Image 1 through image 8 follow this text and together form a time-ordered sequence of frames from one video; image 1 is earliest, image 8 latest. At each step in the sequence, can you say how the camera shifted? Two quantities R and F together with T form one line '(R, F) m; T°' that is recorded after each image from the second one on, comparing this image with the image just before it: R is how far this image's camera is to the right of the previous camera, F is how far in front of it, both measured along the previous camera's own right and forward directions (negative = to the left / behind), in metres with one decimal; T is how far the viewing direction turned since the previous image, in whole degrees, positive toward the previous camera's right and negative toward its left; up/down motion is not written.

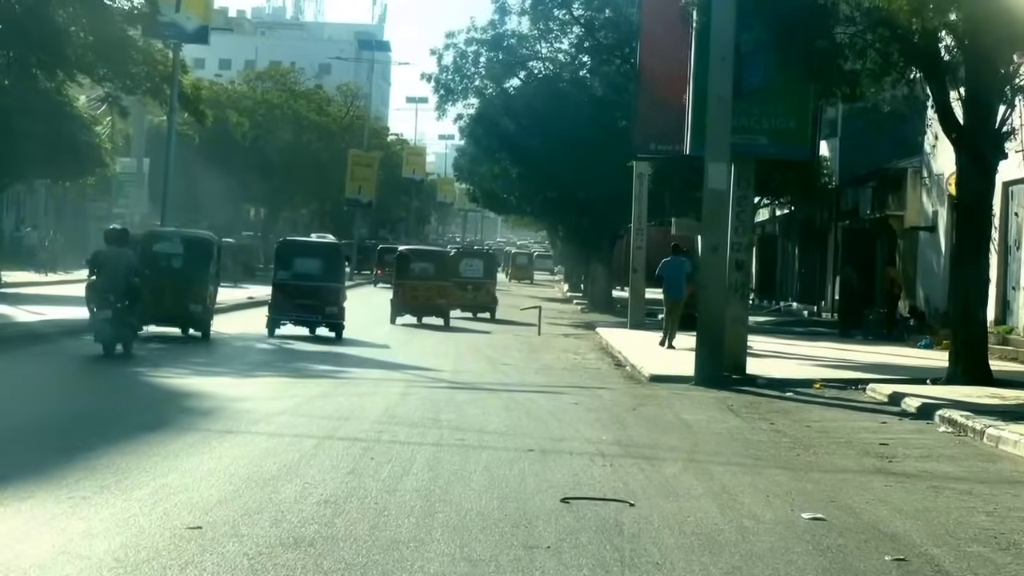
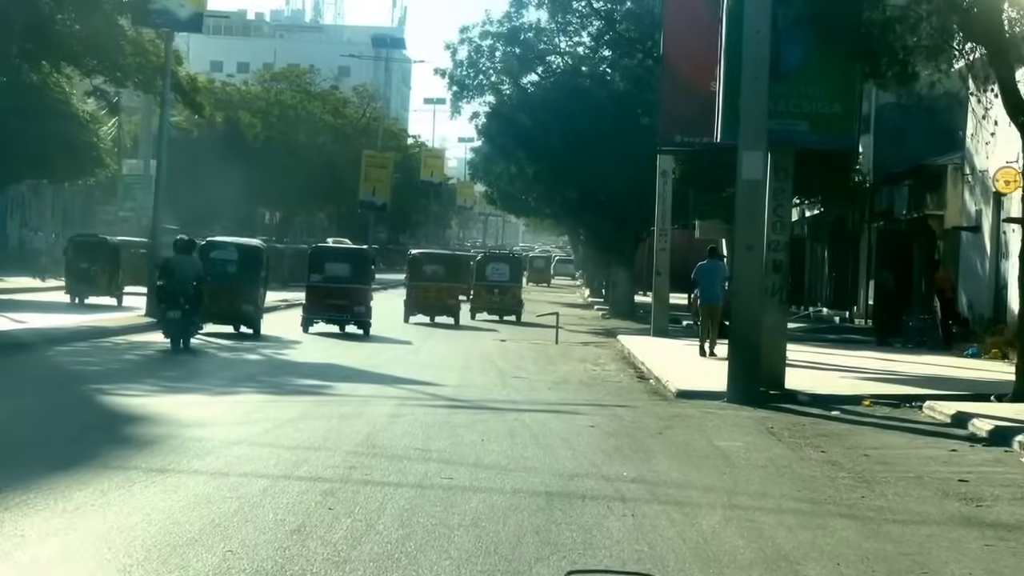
(+0.1, +2.2) m; -1°
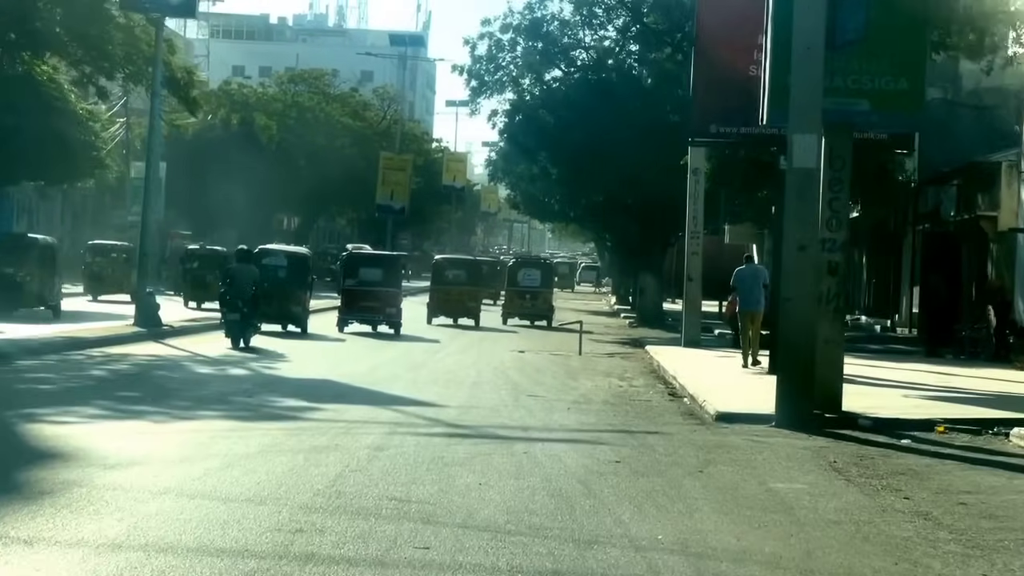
(+0.1, +2.6) m; -1°
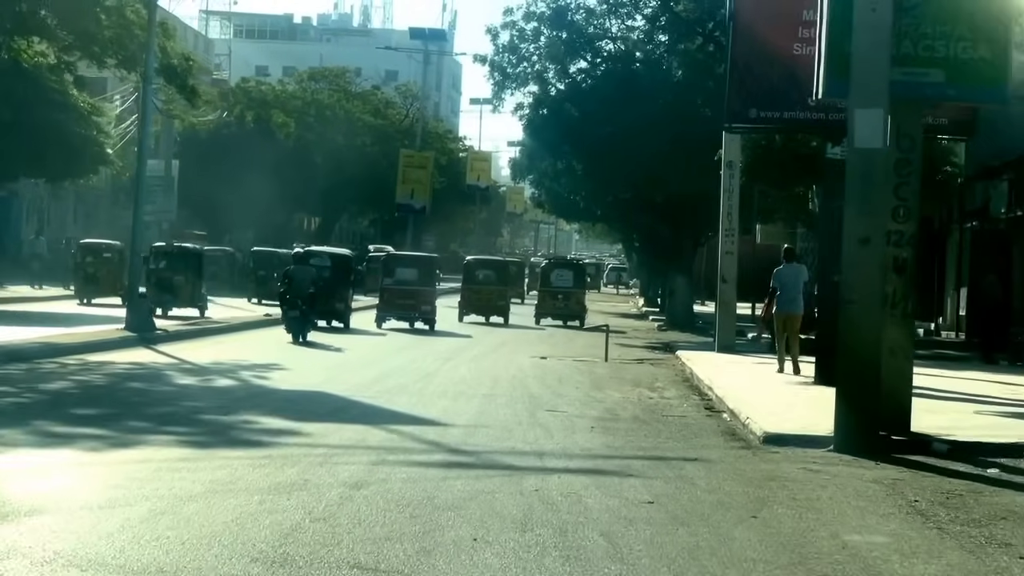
(+0.1, +2.2) m; -1°
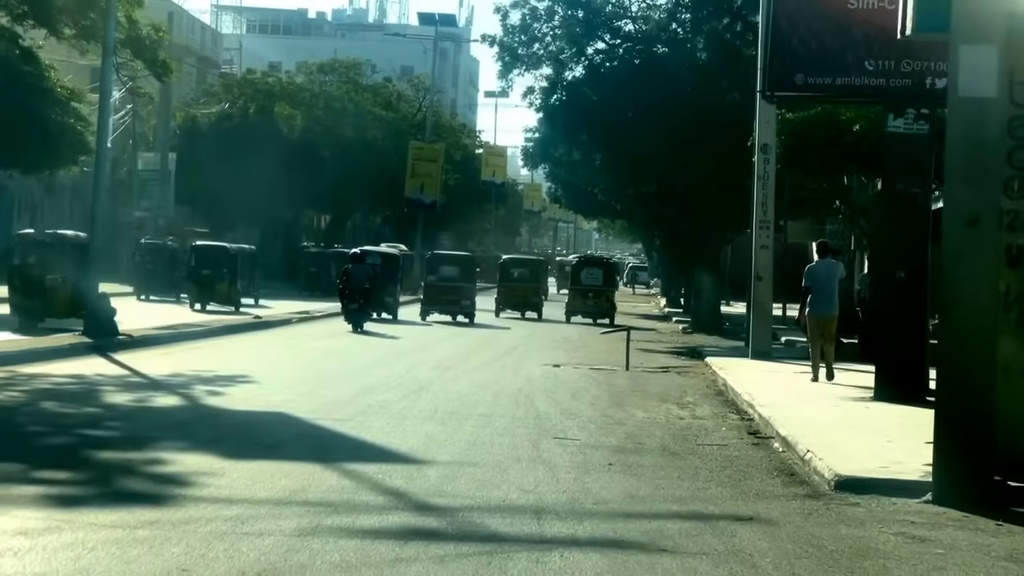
(+0.1, +3.3) m; -1°
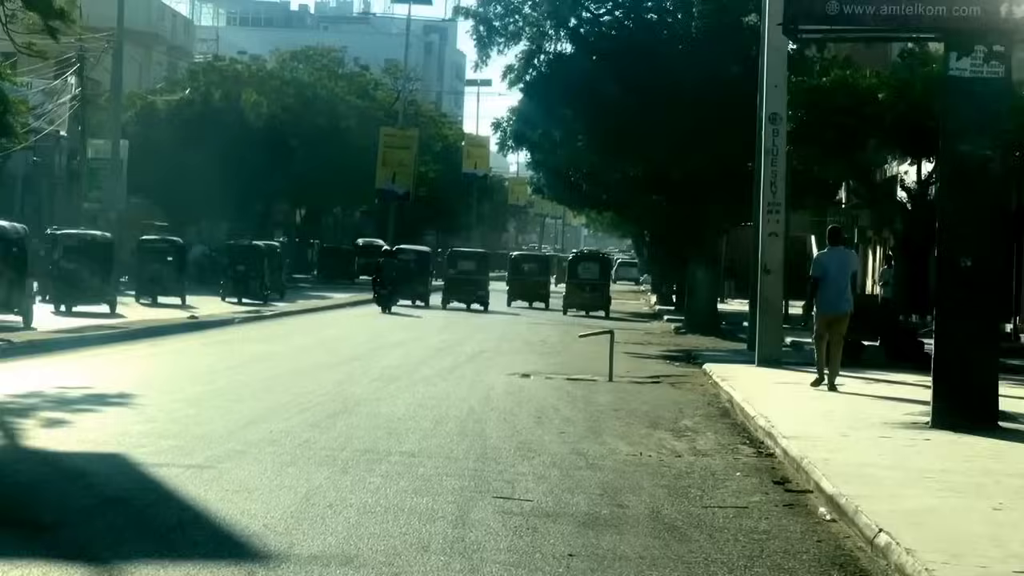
(+0.3, +4.3) m; 0°
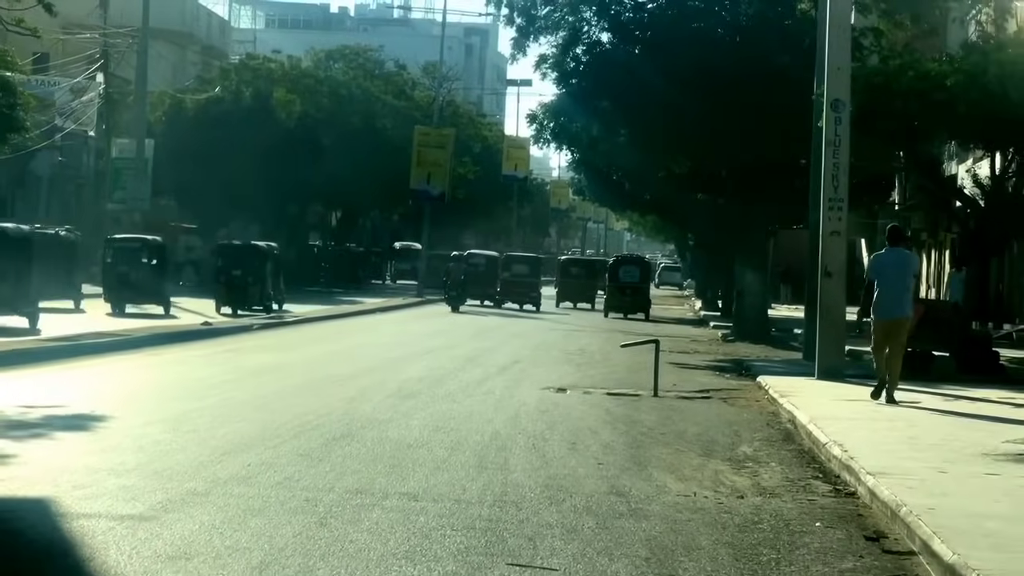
(+0.1, +2.2) m; -1°
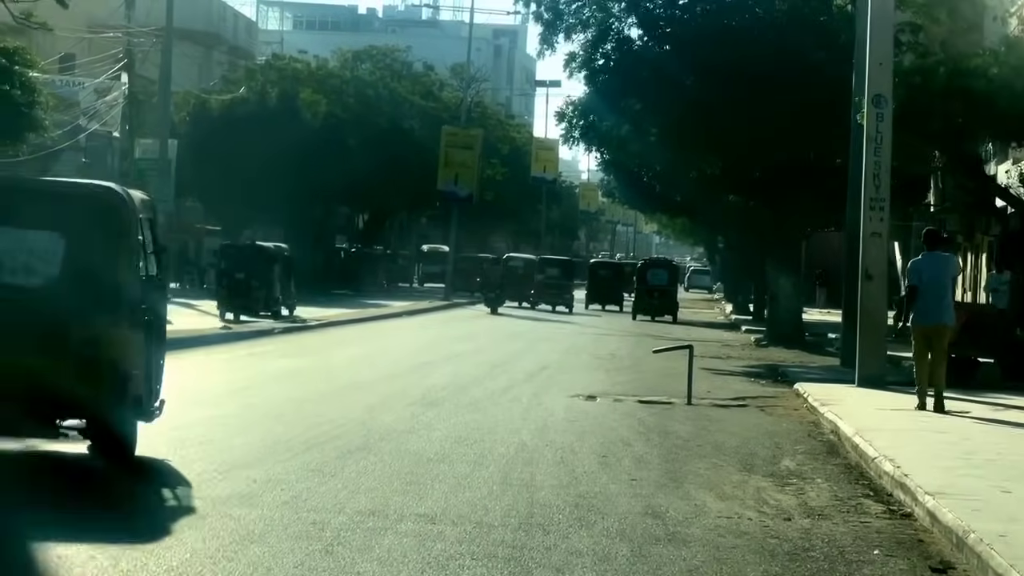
(0.0, +0.8) m; -1°
